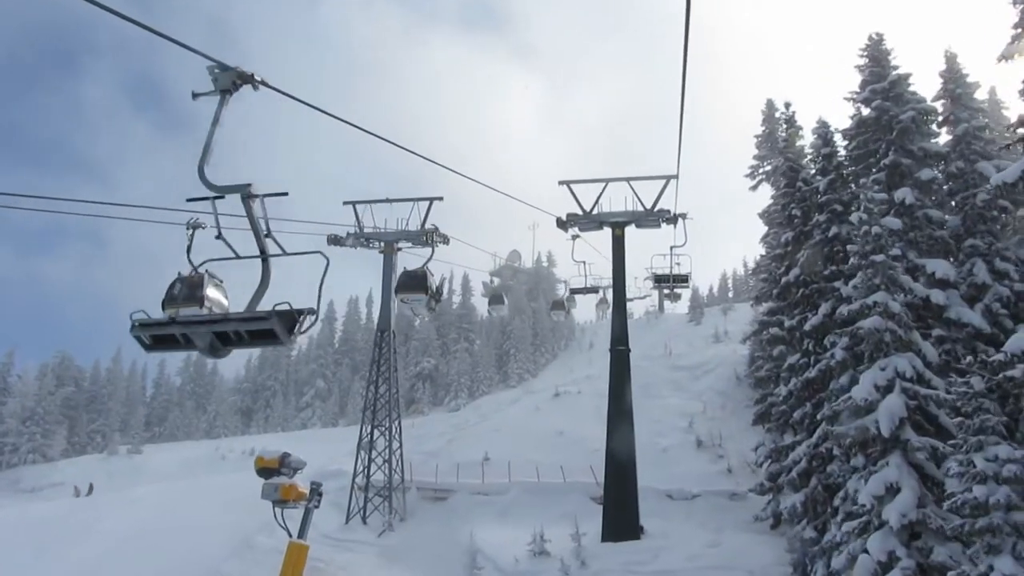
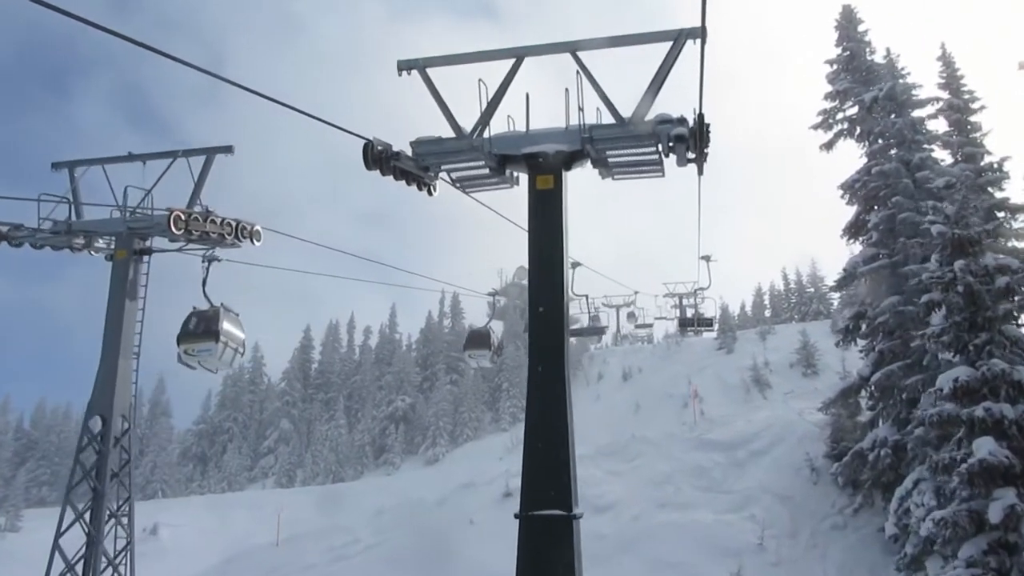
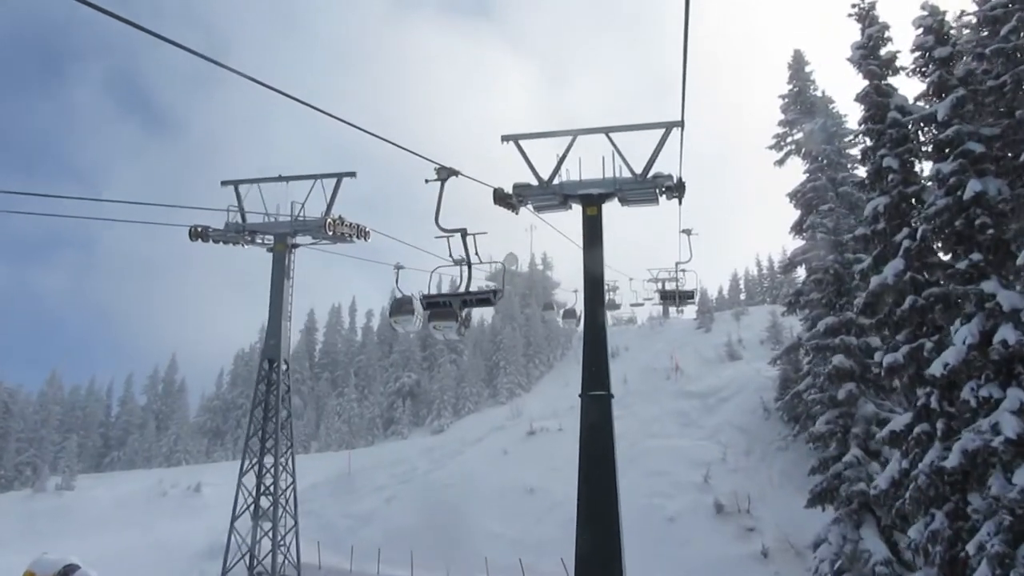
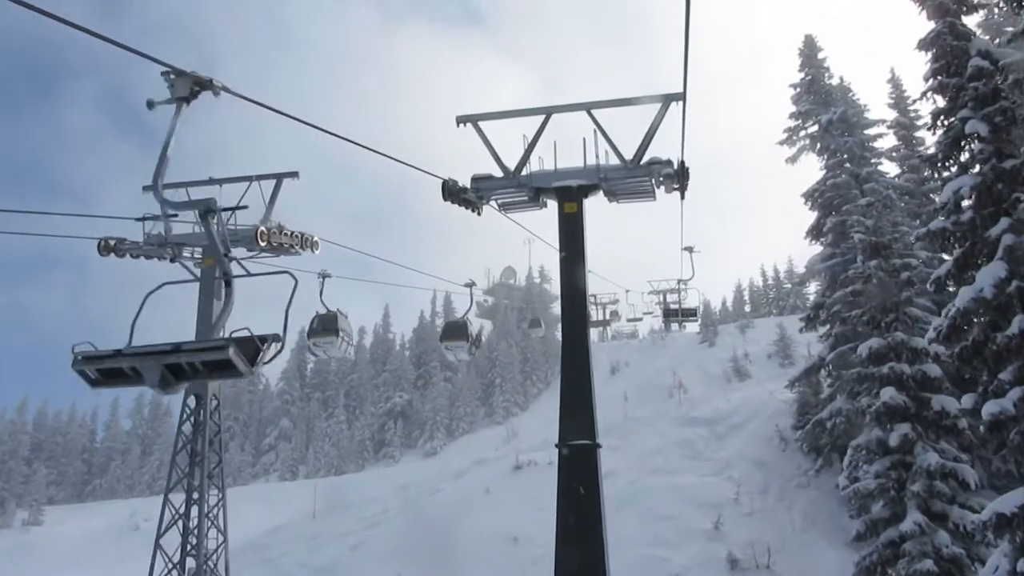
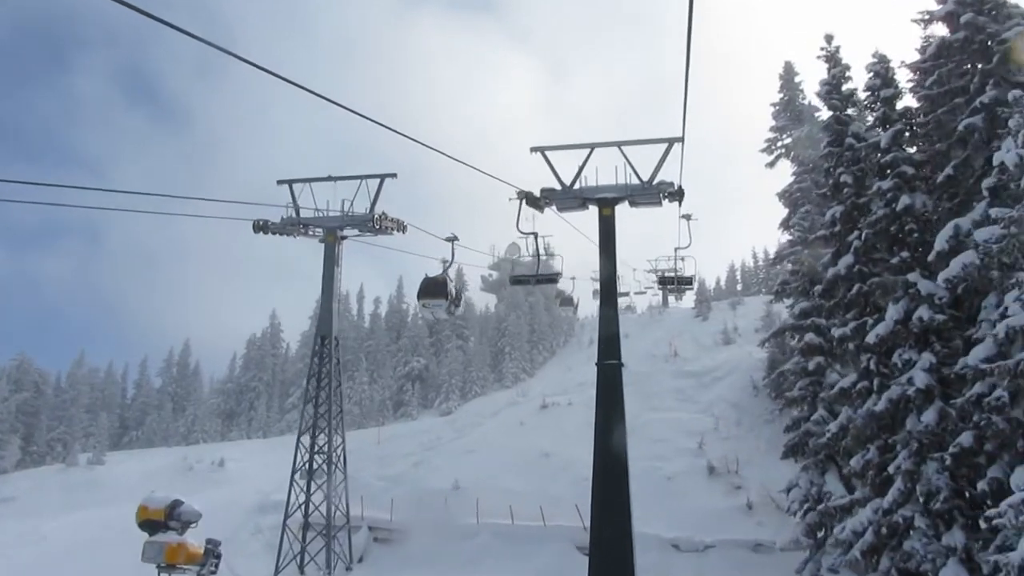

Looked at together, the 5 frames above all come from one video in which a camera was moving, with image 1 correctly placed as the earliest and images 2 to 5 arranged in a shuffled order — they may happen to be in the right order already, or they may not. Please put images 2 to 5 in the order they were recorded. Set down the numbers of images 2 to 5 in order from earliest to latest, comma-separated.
5, 3, 4, 2
